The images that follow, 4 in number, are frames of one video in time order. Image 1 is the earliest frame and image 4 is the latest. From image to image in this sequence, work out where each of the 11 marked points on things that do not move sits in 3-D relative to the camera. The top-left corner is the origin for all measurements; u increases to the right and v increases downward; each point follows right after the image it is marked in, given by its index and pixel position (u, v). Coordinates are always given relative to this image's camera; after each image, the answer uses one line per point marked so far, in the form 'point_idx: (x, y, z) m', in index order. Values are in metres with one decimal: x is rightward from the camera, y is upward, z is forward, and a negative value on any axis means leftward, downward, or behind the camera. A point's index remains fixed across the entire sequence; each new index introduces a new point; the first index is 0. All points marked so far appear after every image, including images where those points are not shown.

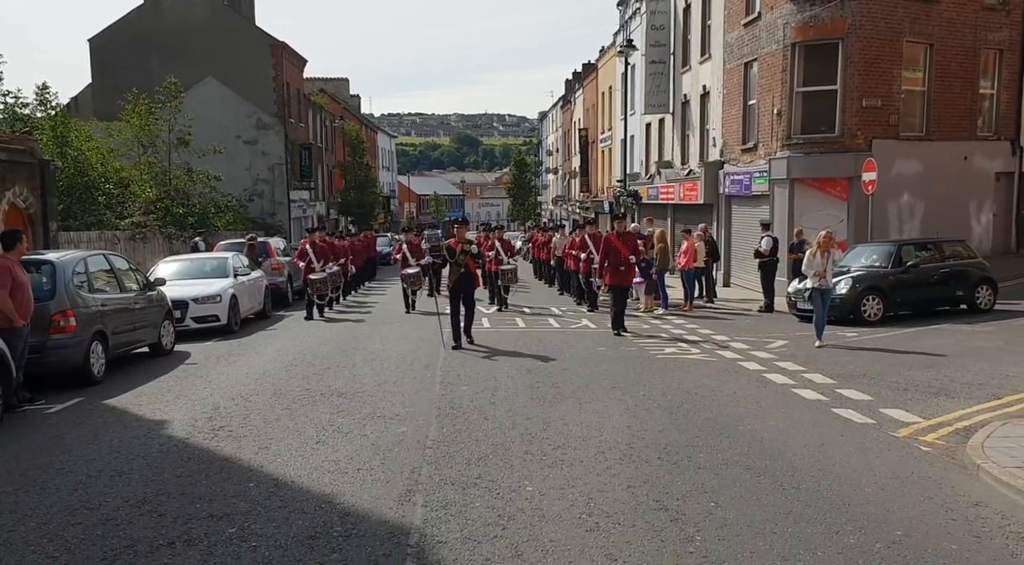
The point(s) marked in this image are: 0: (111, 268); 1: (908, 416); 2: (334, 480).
0: (-5.2, +0.2, +11.3) m
1: (+3.4, -1.2, +7.5) m
2: (-1.1, -1.3, +5.6) m
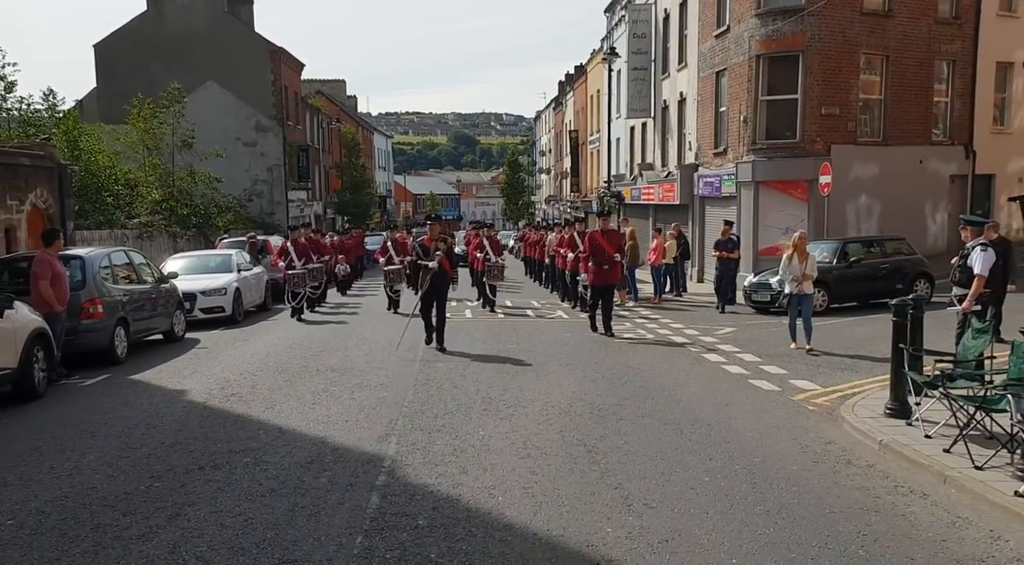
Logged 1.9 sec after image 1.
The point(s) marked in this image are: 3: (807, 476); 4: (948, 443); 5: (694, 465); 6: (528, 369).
0: (-5.5, +0.3, +12.7) m
1: (+3.1, -1.1, +9.0) m
2: (-1.5, -1.2, +7.0) m
3: (+1.9, -1.3, +5.7) m
4: (+3.0, -1.1, +6.1) m
5: (+1.2, -1.2, +5.9) m
6: (+0.2, -1.0, +10.1) m
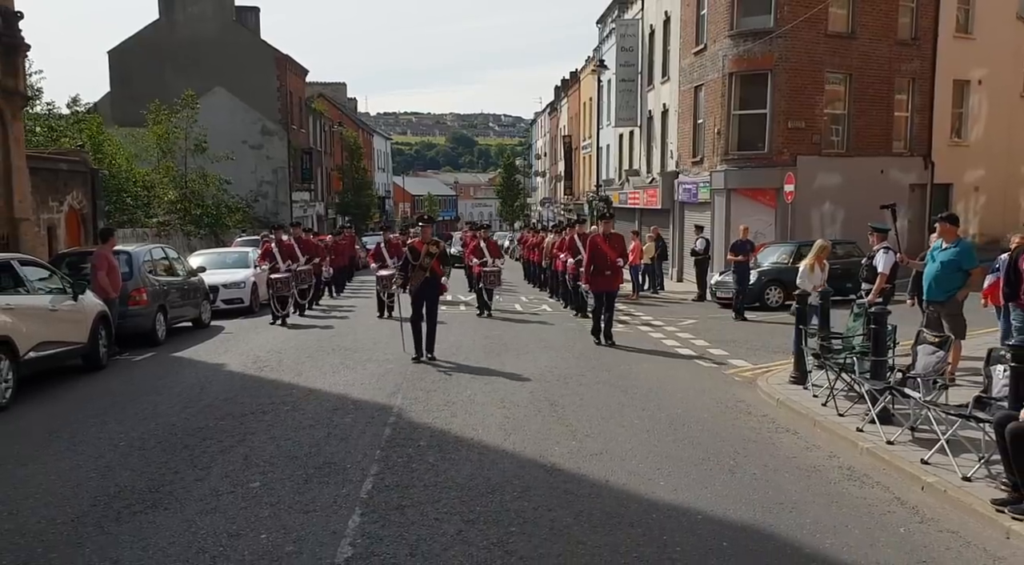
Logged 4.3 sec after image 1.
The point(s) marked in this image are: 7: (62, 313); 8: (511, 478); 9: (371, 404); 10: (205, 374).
0: (-5.7, +0.4, +14.5) m
1: (+2.9, -1.0, +10.8) m
2: (-1.7, -1.1, +8.9) m
3: (+1.7, -1.2, +7.6) m
4: (+2.9, -1.1, +8.0) m
5: (+1.0, -1.2, +7.7) m
6: (0.0, -0.9, +11.9) m
7: (-5.1, -0.3, +9.9) m
8: (0.0, -1.3, +5.7) m
9: (-1.3, -1.1, +8.0) m
10: (-3.6, -1.1, +10.3) m
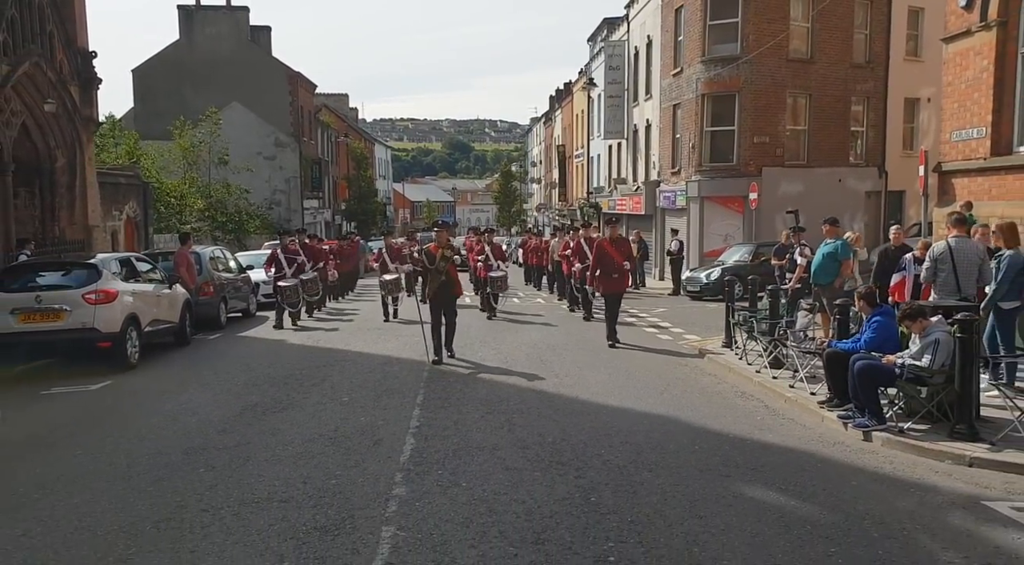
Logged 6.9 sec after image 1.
0: (-5.8, +0.5, +17.4) m
1: (+2.9, -0.9, +13.7) m
2: (-1.7, -0.9, +11.8) m
3: (+1.7, -1.0, +10.5) m
4: (+2.9, -0.9, +10.9) m
5: (+1.1, -1.0, +10.6) m
6: (0.0, -0.8, +14.8) m
7: (-5.1, -0.2, +12.8) m
8: (0.0, -1.1, +8.6) m
9: (-1.3, -1.0, +10.9) m
10: (-3.6, -1.0, +13.2) m
